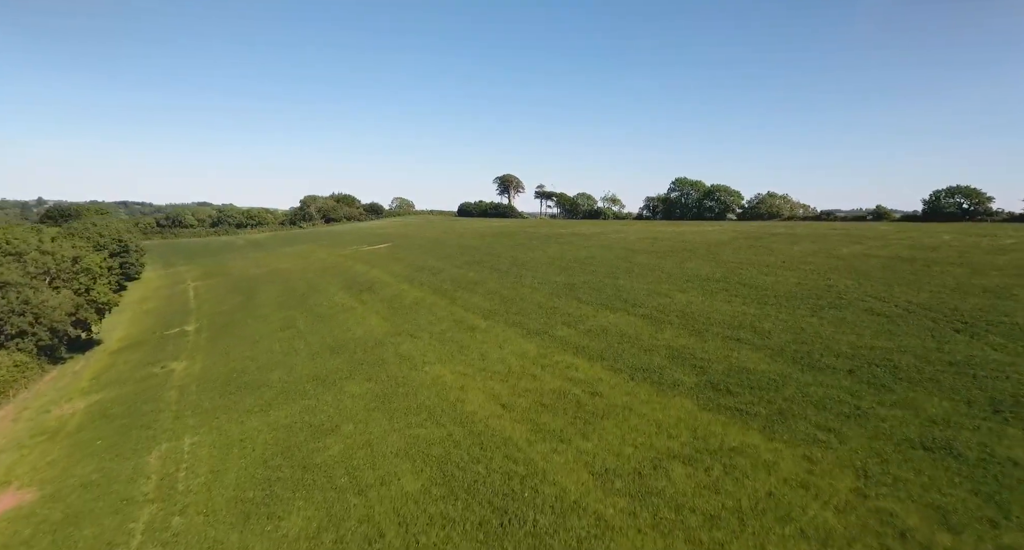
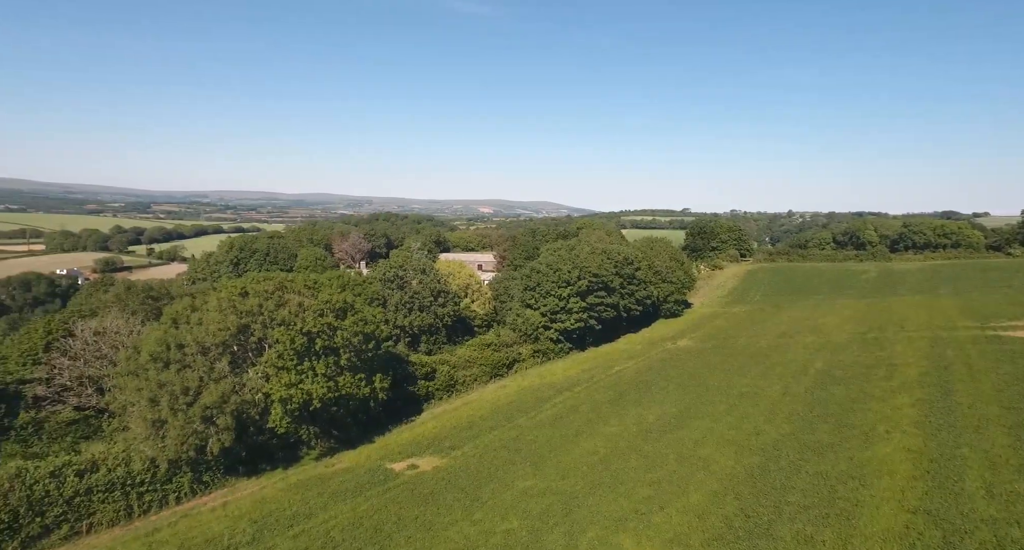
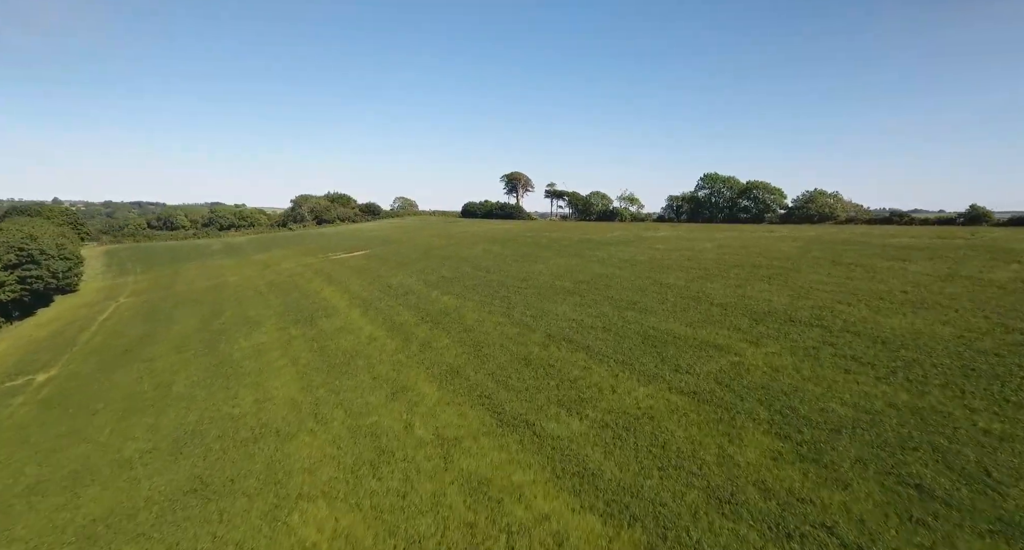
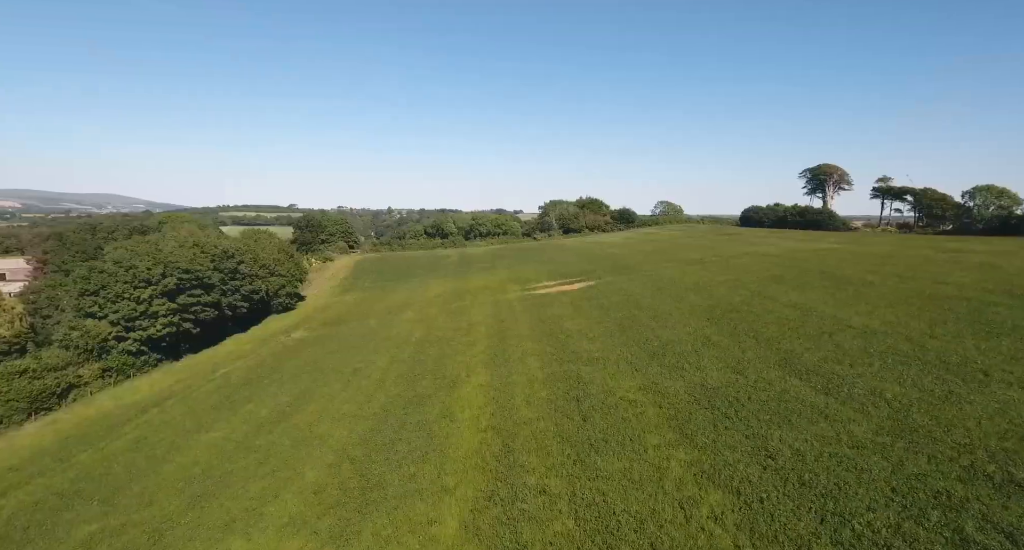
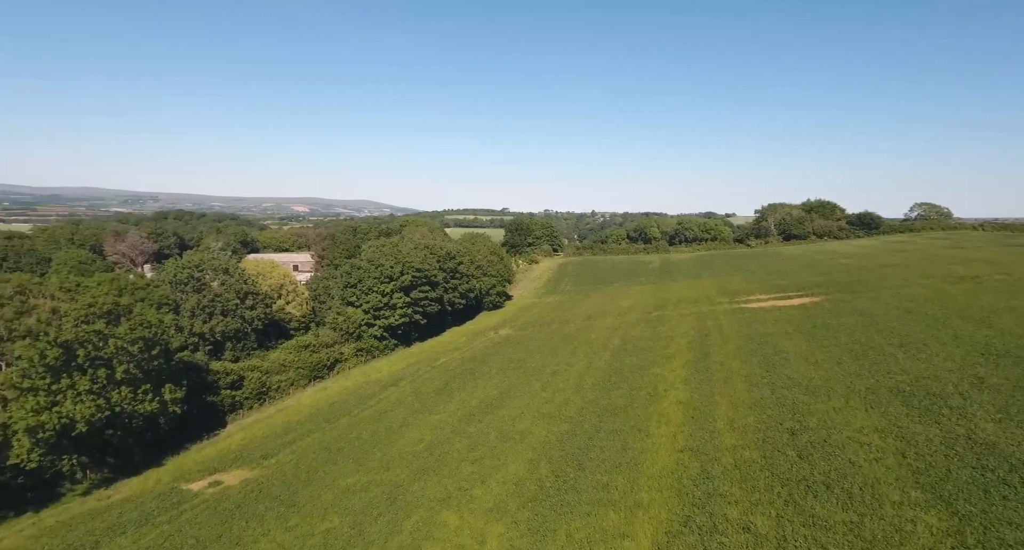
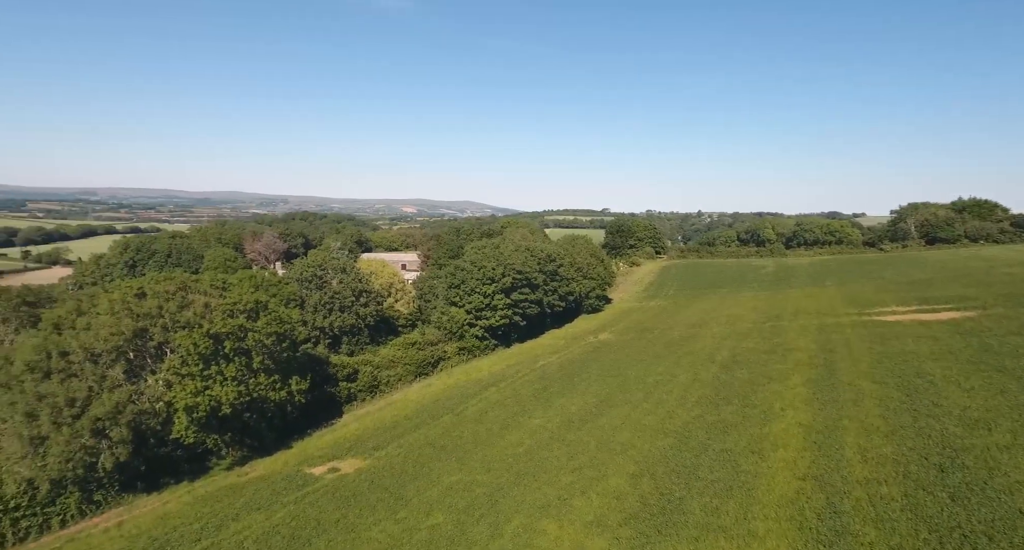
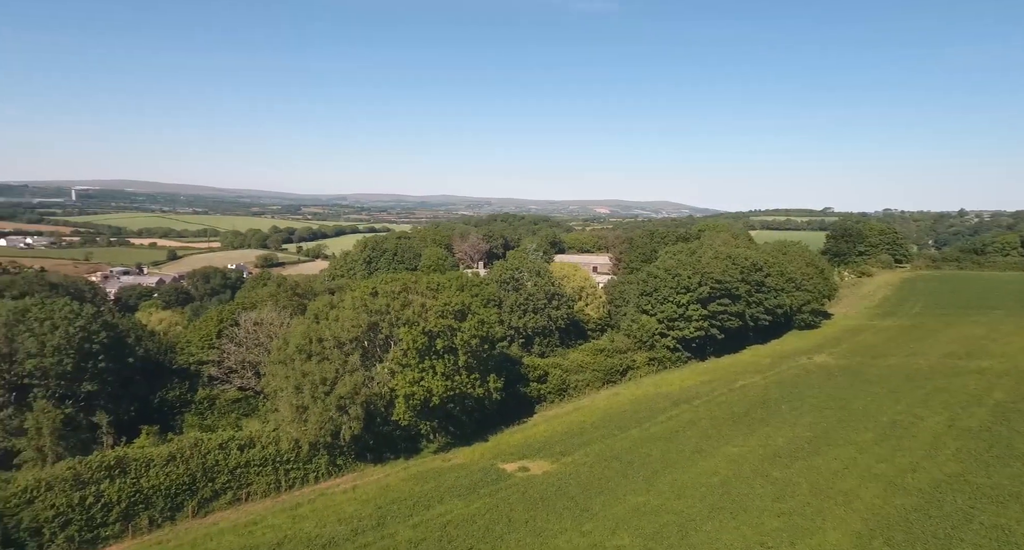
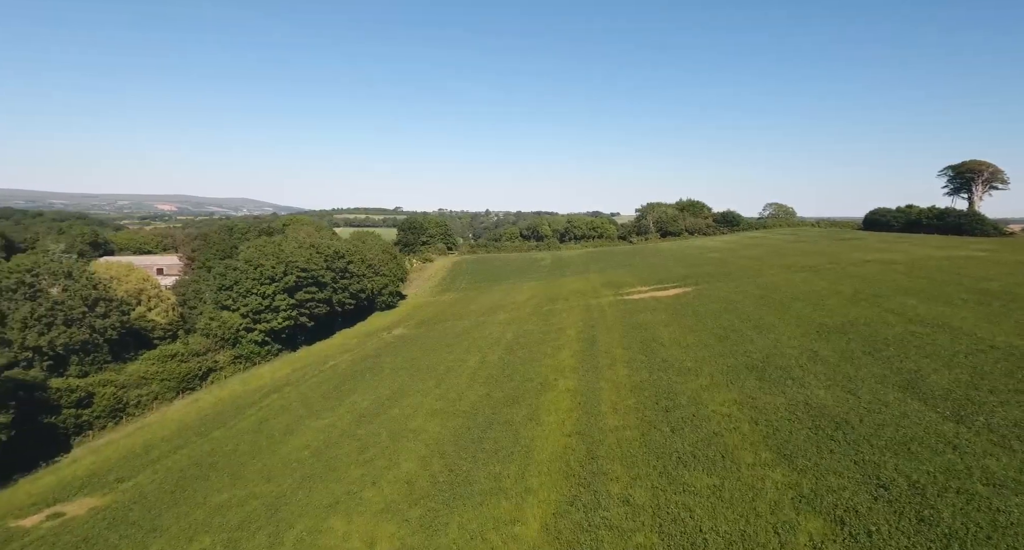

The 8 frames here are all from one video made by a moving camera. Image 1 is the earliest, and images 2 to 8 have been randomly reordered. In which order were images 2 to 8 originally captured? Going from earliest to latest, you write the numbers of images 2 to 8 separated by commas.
3, 4, 8, 5, 6, 2, 7
